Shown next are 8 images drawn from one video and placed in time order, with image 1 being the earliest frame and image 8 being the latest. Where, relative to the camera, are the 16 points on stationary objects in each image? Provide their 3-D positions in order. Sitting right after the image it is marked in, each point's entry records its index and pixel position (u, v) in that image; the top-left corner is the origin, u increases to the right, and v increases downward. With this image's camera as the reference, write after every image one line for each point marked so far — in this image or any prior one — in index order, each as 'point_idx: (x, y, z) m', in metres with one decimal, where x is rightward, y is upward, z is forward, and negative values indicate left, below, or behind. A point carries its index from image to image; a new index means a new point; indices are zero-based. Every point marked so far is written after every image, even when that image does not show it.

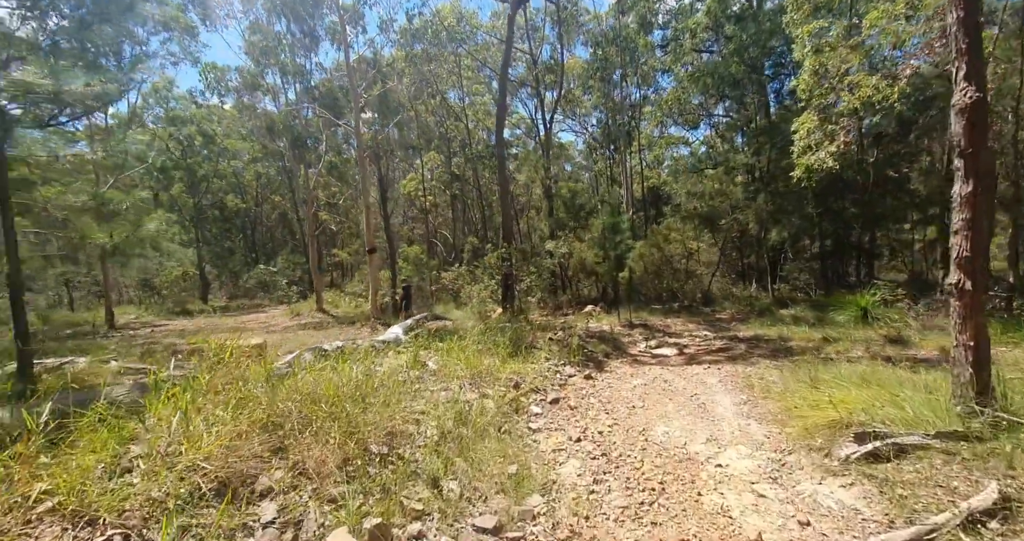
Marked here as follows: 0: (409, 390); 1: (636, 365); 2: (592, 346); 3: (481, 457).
0: (-0.9, -1.0, +3.8) m
1: (+1.8, -1.4, +6.6) m
2: (+1.3, -1.2, +7.4) m
3: (-0.2, -1.3, +3.0) m
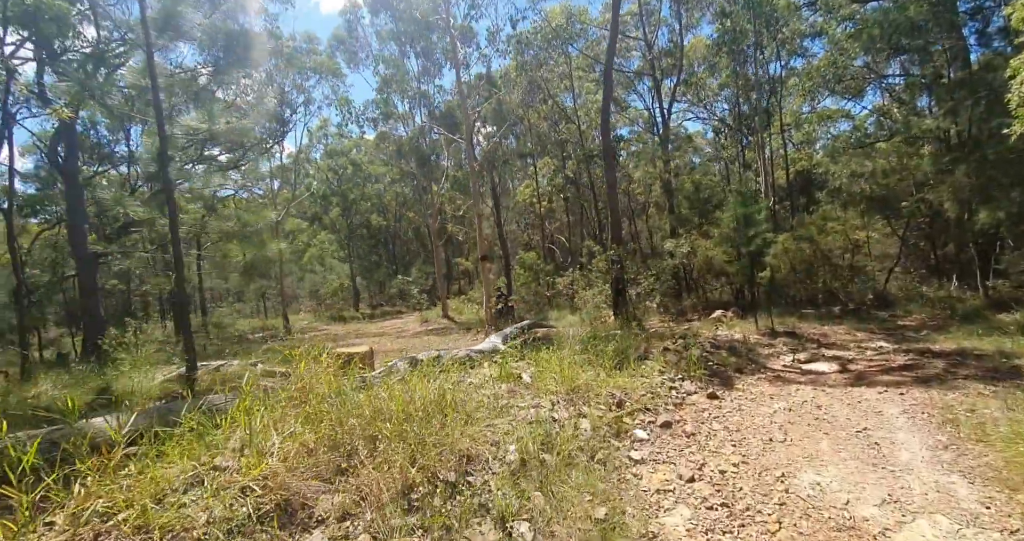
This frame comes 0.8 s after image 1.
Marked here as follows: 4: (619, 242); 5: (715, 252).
0: (-0.2, -1.1, +3.5) m
1: (+3.2, -1.4, +5.4) m
2: (+3.0, -1.2, +6.4) m
3: (+0.3, -1.3, +2.5) m
4: (+2.1, +0.6, +8.8) m
5: (+4.7, +0.4, +10.2) m
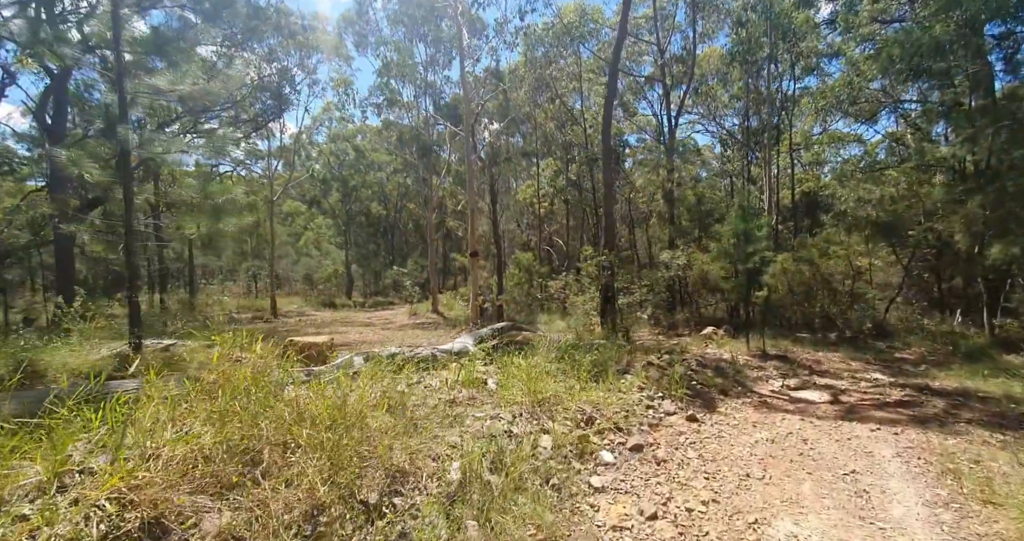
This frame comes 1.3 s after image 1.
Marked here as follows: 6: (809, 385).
0: (-0.5, -1.1, +3.2) m
1: (+2.9, -1.6, +5.1) m
2: (+2.6, -1.4, +6.0) m
3: (0.0, -1.3, +2.2) m
4: (+1.9, +0.4, +8.5) m
5: (+4.5, +0.1, +9.9) m
6: (+4.1, -1.6, +6.2) m
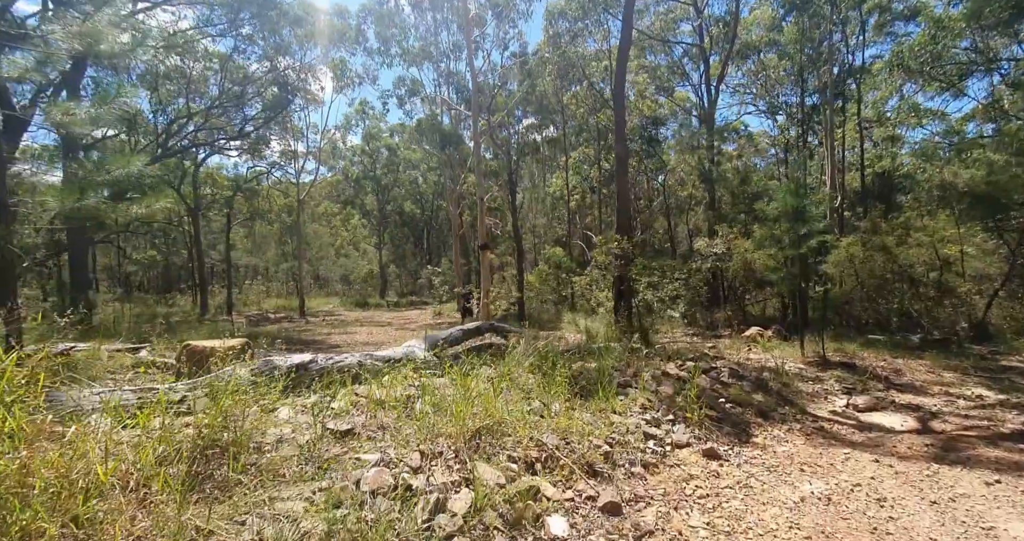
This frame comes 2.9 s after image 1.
0: (-1.0, -0.9, +2.1) m
1: (+2.5, -1.4, +3.7) m
2: (+2.4, -1.2, +4.7) m
3: (-0.7, -1.1, +1.1) m
4: (+1.9, +0.6, +7.2) m
5: (+4.6, +0.3, +8.3) m
6: (+3.9, -1.4, +4.6) m
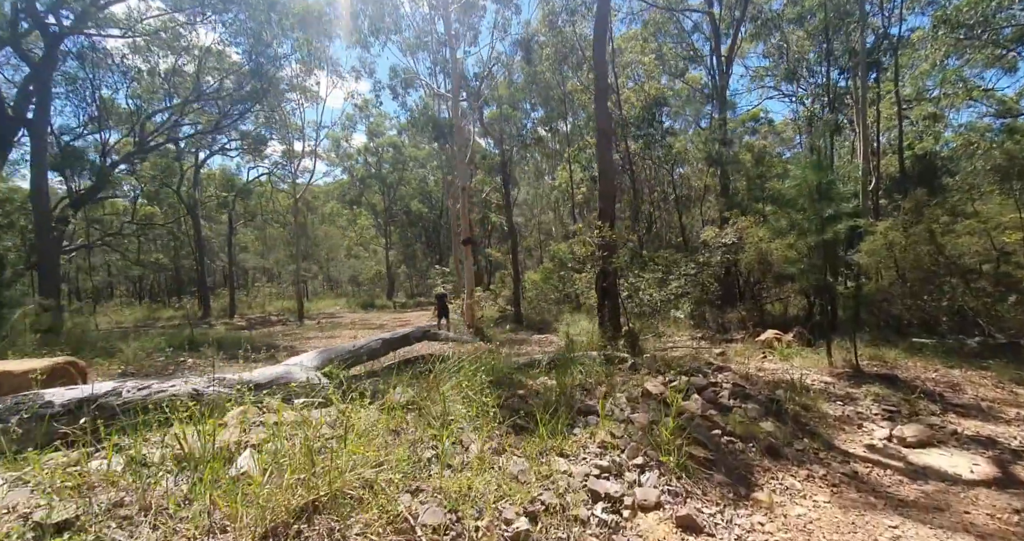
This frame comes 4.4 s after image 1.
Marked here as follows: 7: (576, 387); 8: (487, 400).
0: (-1.7, -0.9, +1.2) m
1: (+2.0, -1.4, +2.6) m
2: (+1.8, -1.2, +3.6) m
3: (-1.4, -1.1, +0.2) m
4: (+1.5, +0.7, +6.1) m
5: (+4.2, +0.4, +7.1) m
6: (+3.4, -1.3, +3.5) m
7: (+0.6, -1.0, +3.7) m
8: (-0.2, -0.9, +3.1) m
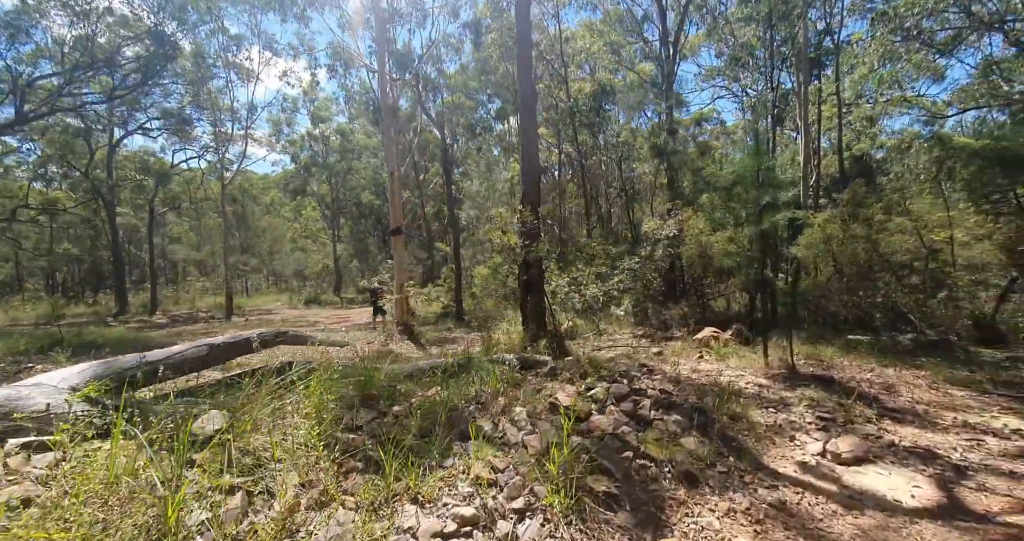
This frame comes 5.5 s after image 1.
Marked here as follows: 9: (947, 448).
0: (-2.3, -0.8, +0.4) m
1: (+1.2, -1.3, +2.1) m
2: (+1.0, -1.1, +3.0) m
3: (-1.9, -1.1, -0.6) m
4: (+0.4, +0.8, +5.5) m
5: (+3.1, +0.5, +6.7) m
6: (+2.6, -1.3, +3.1) m
7: (-0.3, -0.9, +3.1) m
8: (-0.9, -0.8, +2.4) m
9: (+3.3, -1.3, +3.3) m
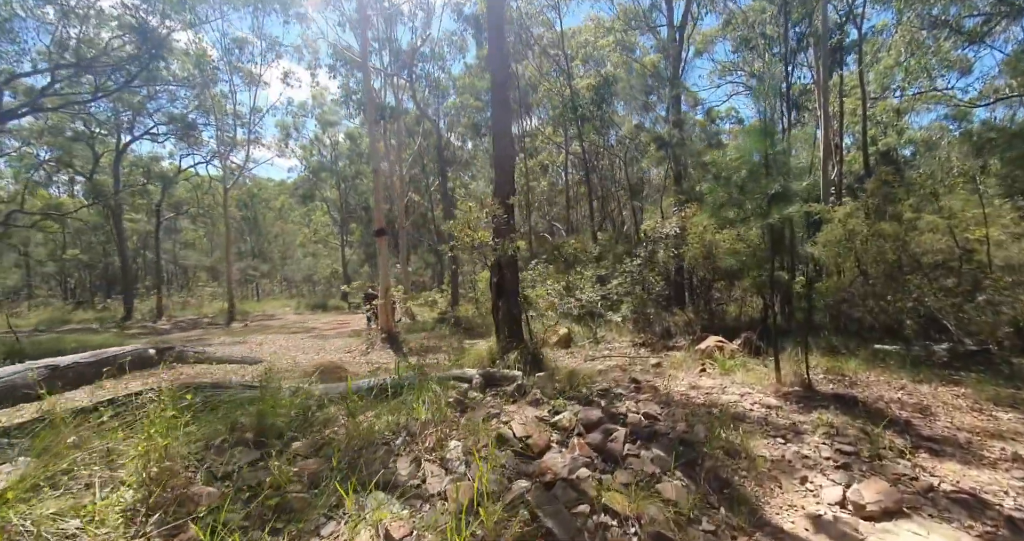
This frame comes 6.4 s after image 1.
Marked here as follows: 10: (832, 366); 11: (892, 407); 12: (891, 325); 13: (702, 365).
0: (-2.7, -0.8, -0.1) m
1: (+0.8, -1.3, +1.4) m
2: (+0.7, -1.1, +2.4) m
3: (-2.4, -1.0, -1.1) m
4: (+0.2, +0.7, +4.9) m
5: (+2.9, +0.5, +6.1) m
6: (+2.2, -1.3, +2.4) m
7: (-0.6, -0.9, +2.5) m
8: (-1.3, -0.8, +1.9) m
9: (+2.9, -1.3, +2.6) m
10: (+3.6, -1.1, +4.9) m
11: (+3.3, -1.2, +3.8) m
12: (+5.7, -0.8, +6.6) m
13: (+2.2, -1.1, +5.1) m
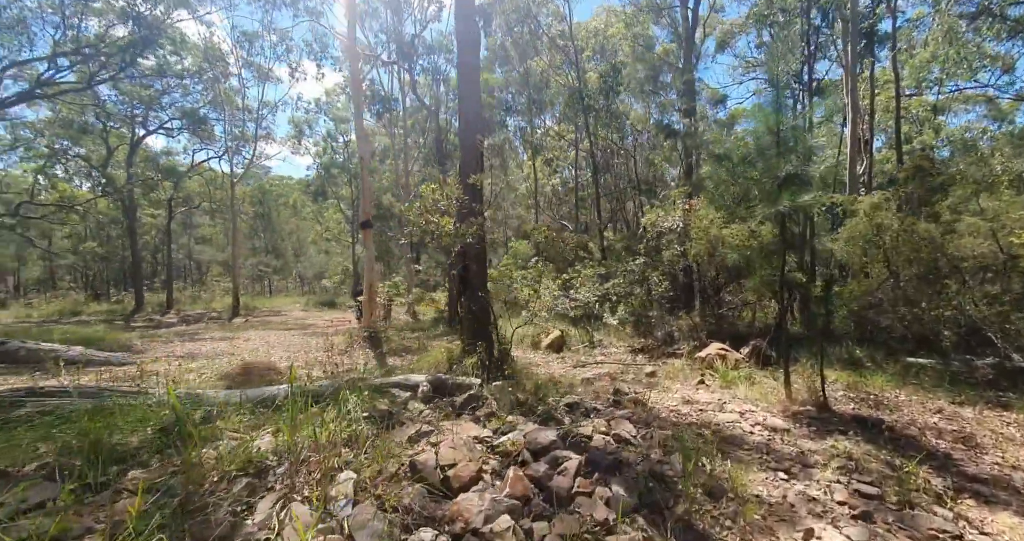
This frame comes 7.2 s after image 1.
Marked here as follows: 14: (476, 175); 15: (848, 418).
0: (-3.2, -0.7, -0.5) m
1: (+0.4, -1.2, +0.9) m
2: (+0.3, -1.0, +1.9) m
3: (-2.9, -0.9, -1.6) m
4: (-0.1, +0.8, +4.4) m
5: (+2.6, +0.5, +5.4) m
6: (+1.8, -1.2, +1.8) m
7: (-1.0, -0.8, +2.0) m
8: (-1.7, -0.7, +1.4) m
9: (+2.5, -1.3, +1.9) m
10: (+3.3, -1.1, +4.2) m
11: (+3.0, -1.2, +3.1) m
12: (+5.4, -0.8, +5.8) m
13: (+1.9, -1.1, +4.5) m
14: (-0.2, +0.9, +4.0) m
15: (+2.6, -1.1, +3.3) m
